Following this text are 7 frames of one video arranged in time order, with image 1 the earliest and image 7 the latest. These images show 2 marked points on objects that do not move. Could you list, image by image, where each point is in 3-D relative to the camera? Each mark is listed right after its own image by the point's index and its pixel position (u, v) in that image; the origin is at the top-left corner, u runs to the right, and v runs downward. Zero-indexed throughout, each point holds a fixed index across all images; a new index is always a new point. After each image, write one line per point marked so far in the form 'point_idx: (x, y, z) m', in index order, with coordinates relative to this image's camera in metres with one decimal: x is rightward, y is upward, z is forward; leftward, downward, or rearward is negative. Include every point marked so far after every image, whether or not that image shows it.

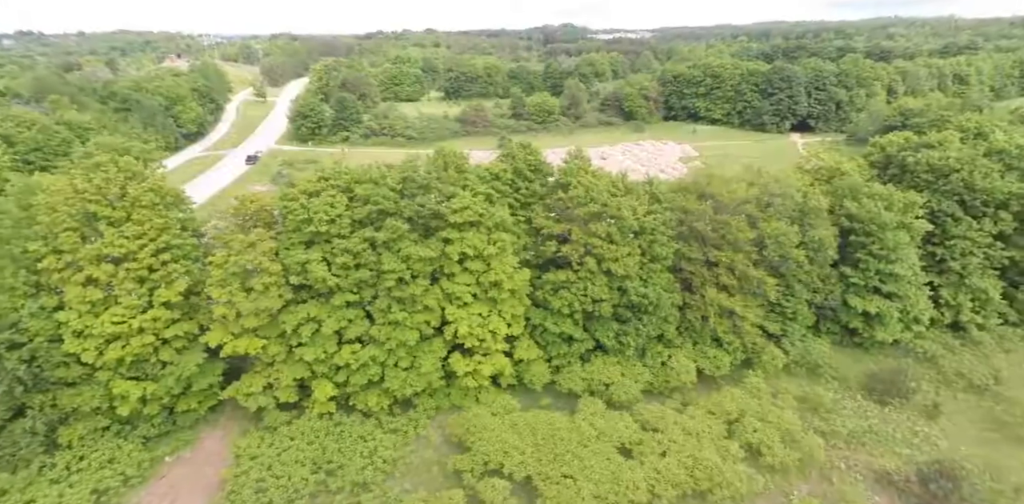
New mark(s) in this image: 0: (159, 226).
0: (-12.7, +0.9, +20.1) m
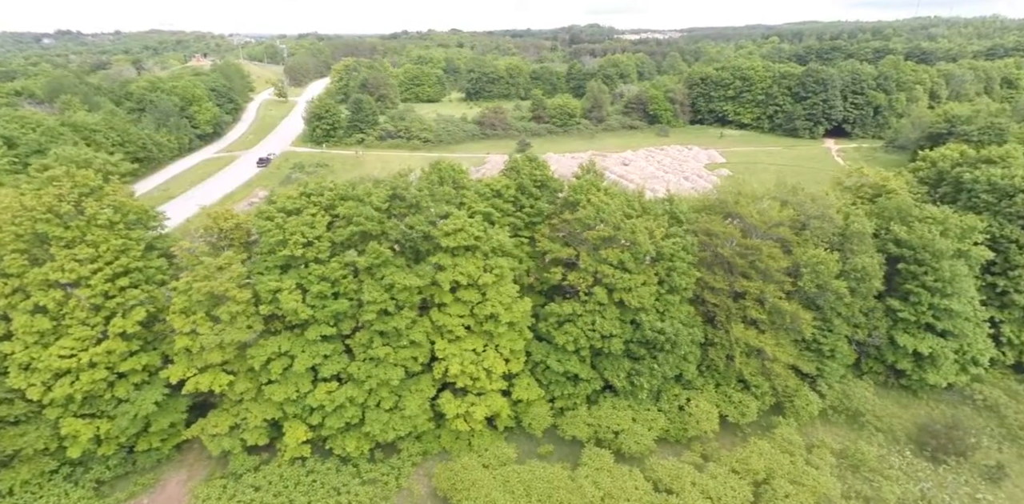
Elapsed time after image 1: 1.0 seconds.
0: (-12.8, +0.1, +18.1) m
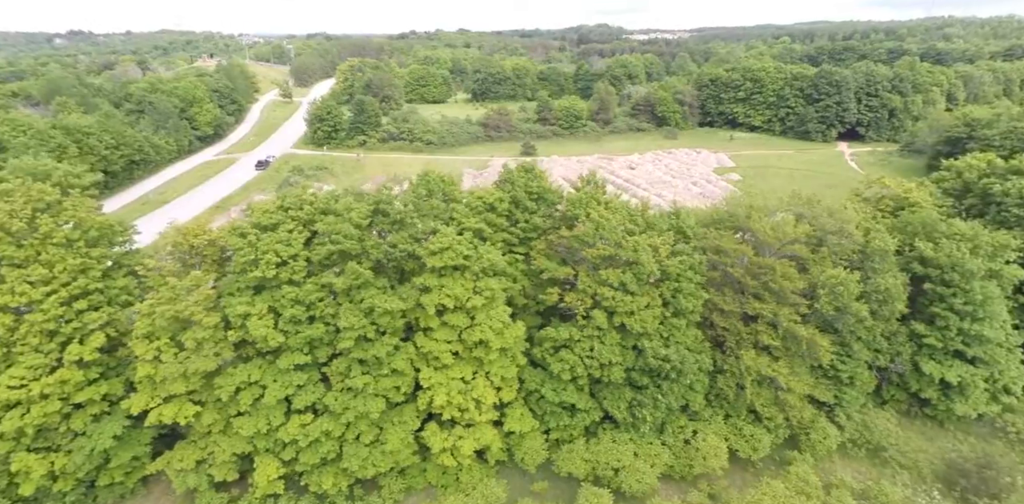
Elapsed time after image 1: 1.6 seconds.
0: (-13.1, -0.5, +16.7) m
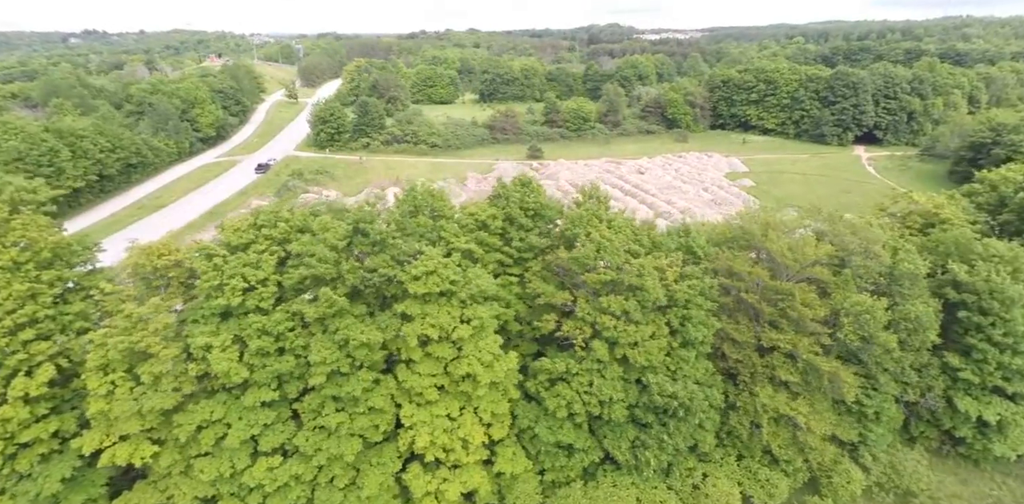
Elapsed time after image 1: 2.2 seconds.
0: (-13.3, -1.1, +15.3) m
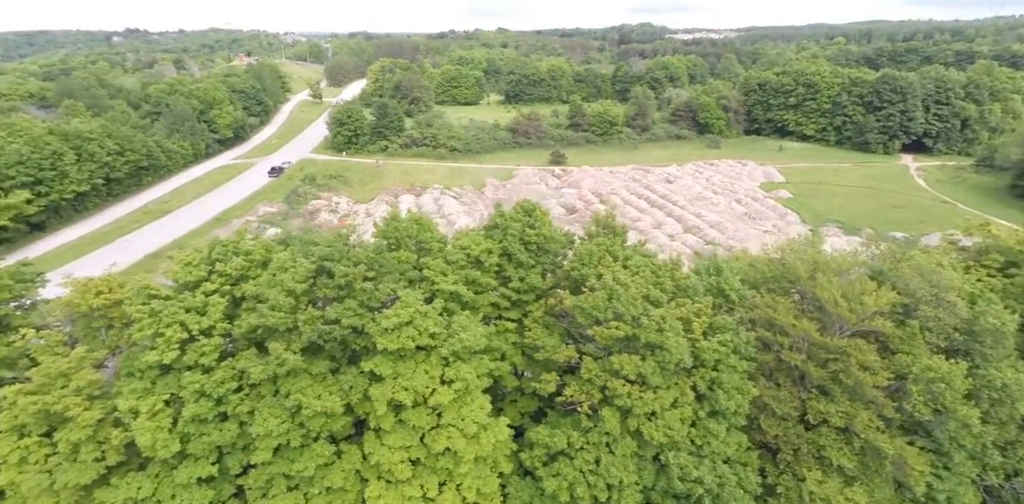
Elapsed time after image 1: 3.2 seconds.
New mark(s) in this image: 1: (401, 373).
0: (-13.6, -2.1, +13.0) m
1: (-2.7, -2.9, +13.6) m
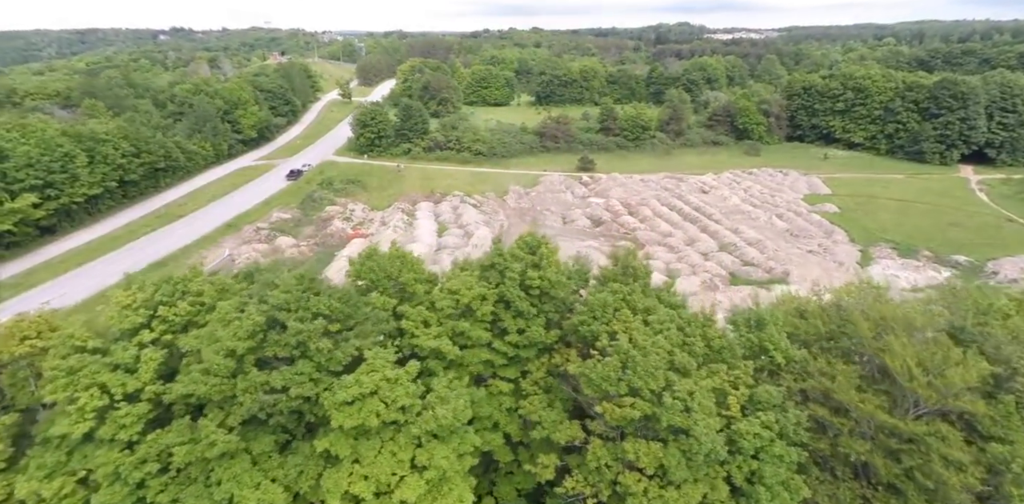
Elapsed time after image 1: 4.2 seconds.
0: (-13.9, -2.9, +11.0) m
1: (-3.0, -4.0, +11.1) m
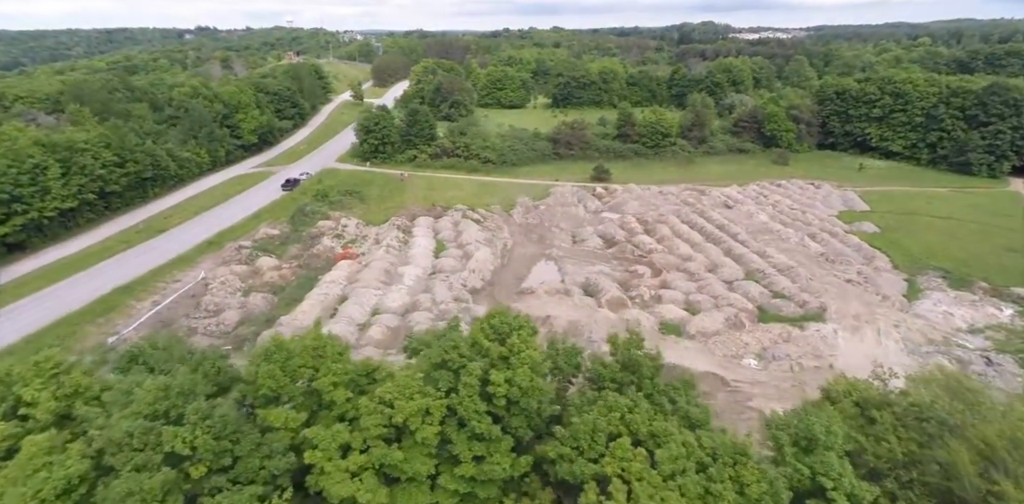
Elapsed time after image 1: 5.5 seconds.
0: (-14.8, -4.4, +7.6) m
1: (-3.9, -5.7, +7.3) m
